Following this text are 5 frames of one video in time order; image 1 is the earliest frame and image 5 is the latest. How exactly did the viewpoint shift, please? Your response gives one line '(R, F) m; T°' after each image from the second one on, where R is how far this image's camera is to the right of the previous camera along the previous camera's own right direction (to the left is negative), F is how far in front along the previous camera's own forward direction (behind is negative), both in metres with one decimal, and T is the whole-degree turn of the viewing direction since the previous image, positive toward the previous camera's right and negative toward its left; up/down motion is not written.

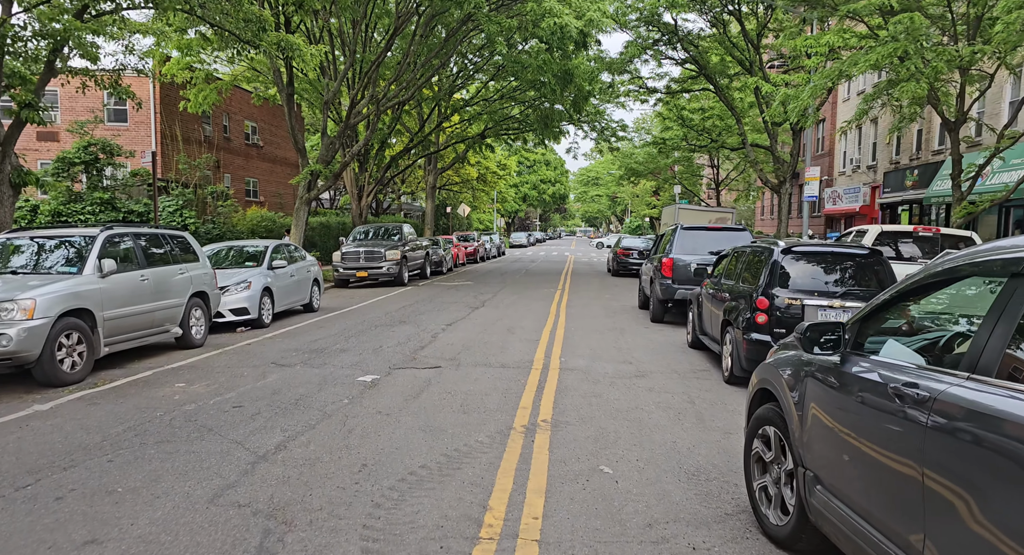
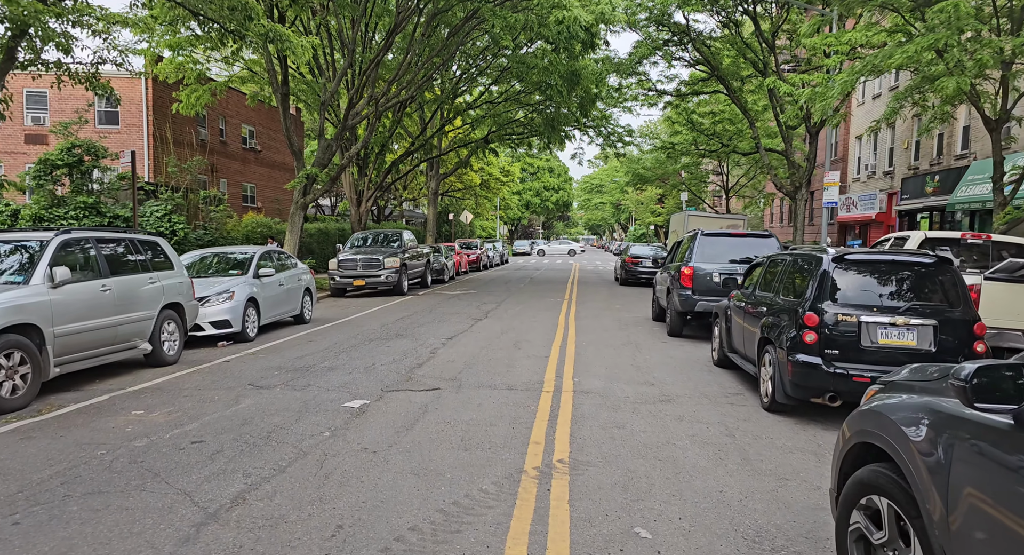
(-0.1, +0.9) m; 0°
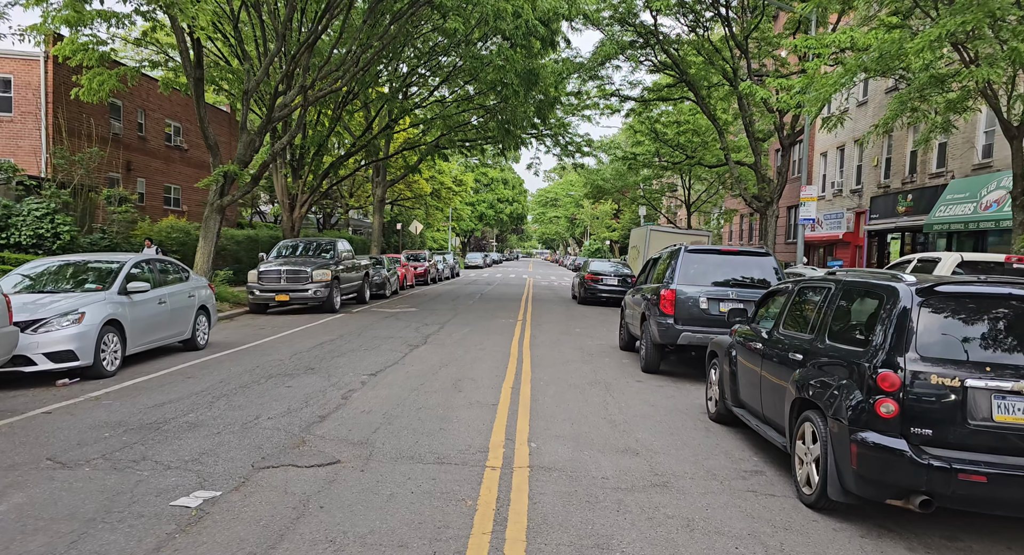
(+0.1, +2.1) m; +4°
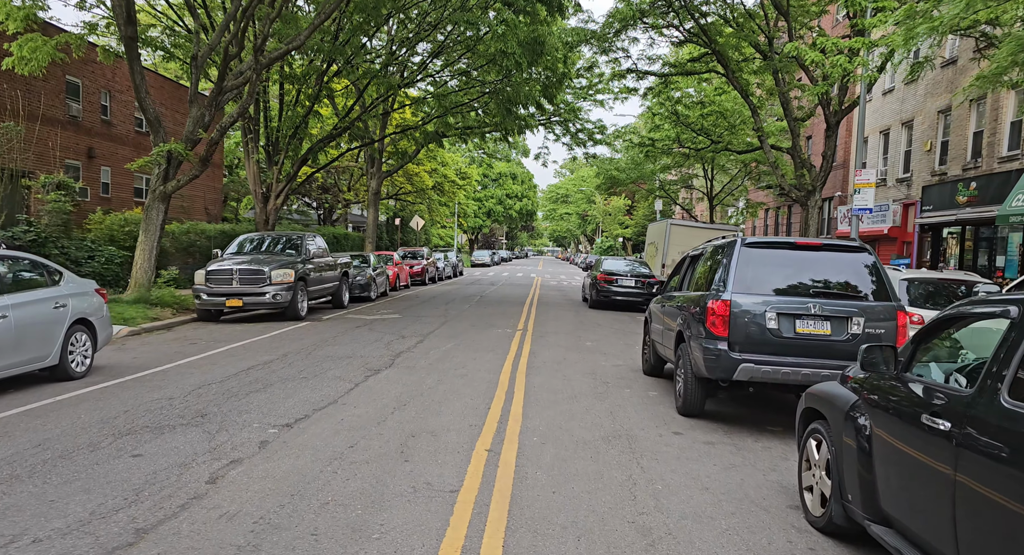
(+0.3, +2.7) m; -1°
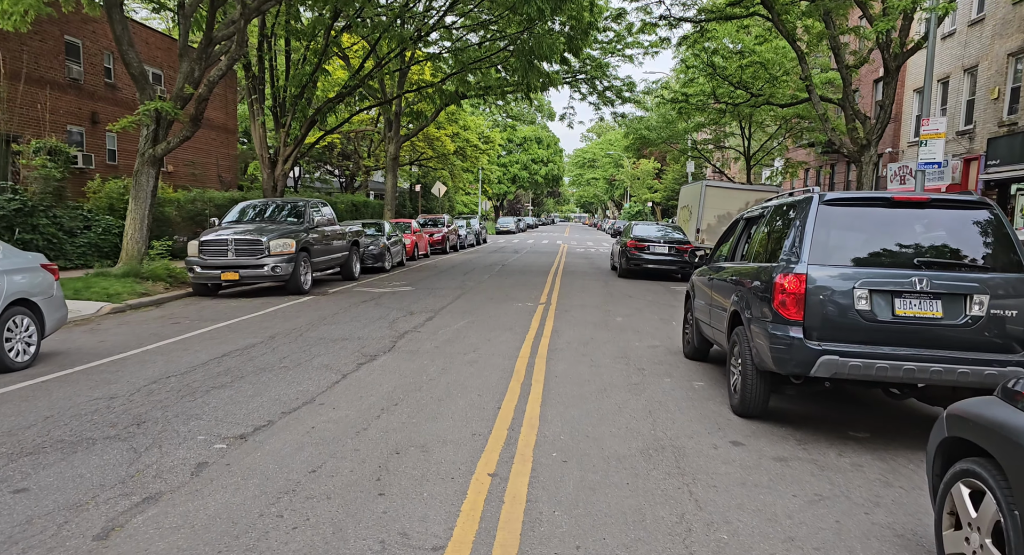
(+0.1, +1.3) m; -2°
